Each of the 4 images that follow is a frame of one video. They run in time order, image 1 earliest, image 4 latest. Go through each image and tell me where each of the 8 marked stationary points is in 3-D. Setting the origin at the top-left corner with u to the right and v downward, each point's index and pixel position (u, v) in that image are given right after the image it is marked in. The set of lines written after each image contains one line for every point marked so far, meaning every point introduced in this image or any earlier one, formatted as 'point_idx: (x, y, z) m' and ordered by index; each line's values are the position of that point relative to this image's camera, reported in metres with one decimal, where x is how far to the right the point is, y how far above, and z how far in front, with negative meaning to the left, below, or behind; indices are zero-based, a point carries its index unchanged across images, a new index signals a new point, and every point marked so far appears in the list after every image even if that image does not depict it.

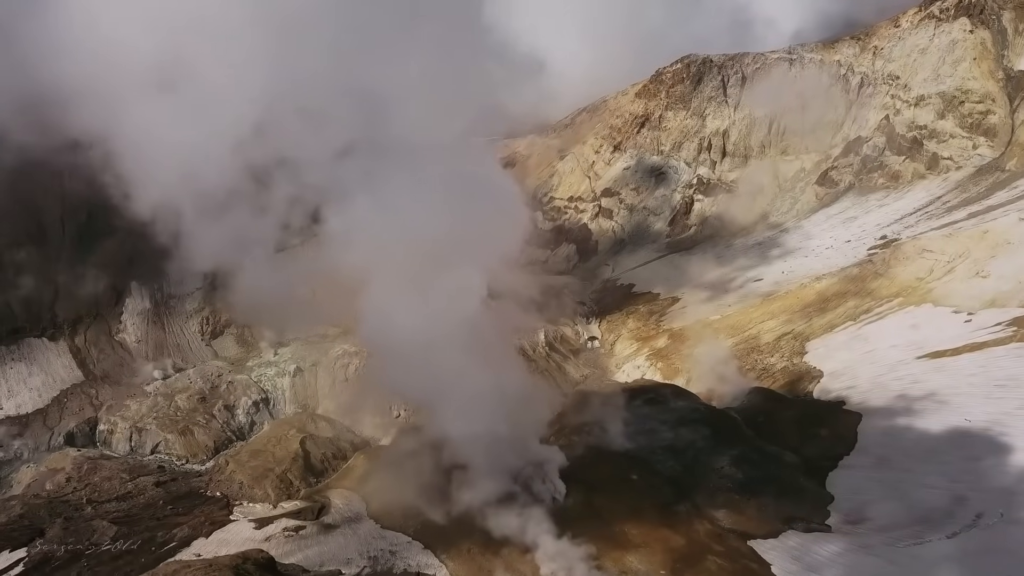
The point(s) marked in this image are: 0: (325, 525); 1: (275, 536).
0: (-5.6, -7.1, +19.8) m
1: (-6.9, -7.2, +19.1) m
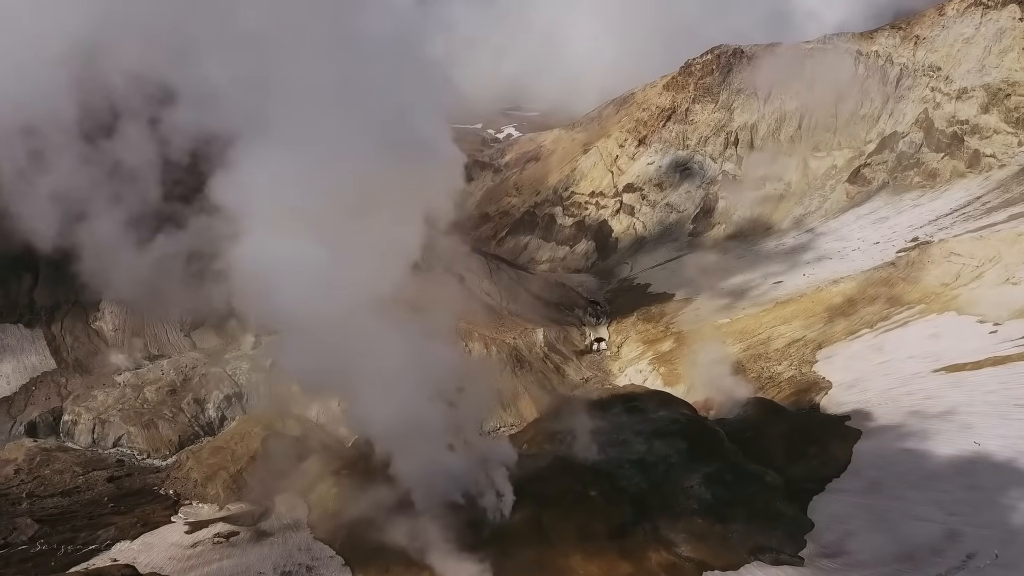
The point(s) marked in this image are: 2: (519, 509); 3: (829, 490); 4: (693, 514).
0: (-7.2, -6.9, +18.7) m
1: (-8.5, -7.0, +18.1) m
2: (+0.1, -6.5, +19.2) m
3: (+9.5, -6.1, +19.8) m
4: (+5.1, -6.3, +18.5) m
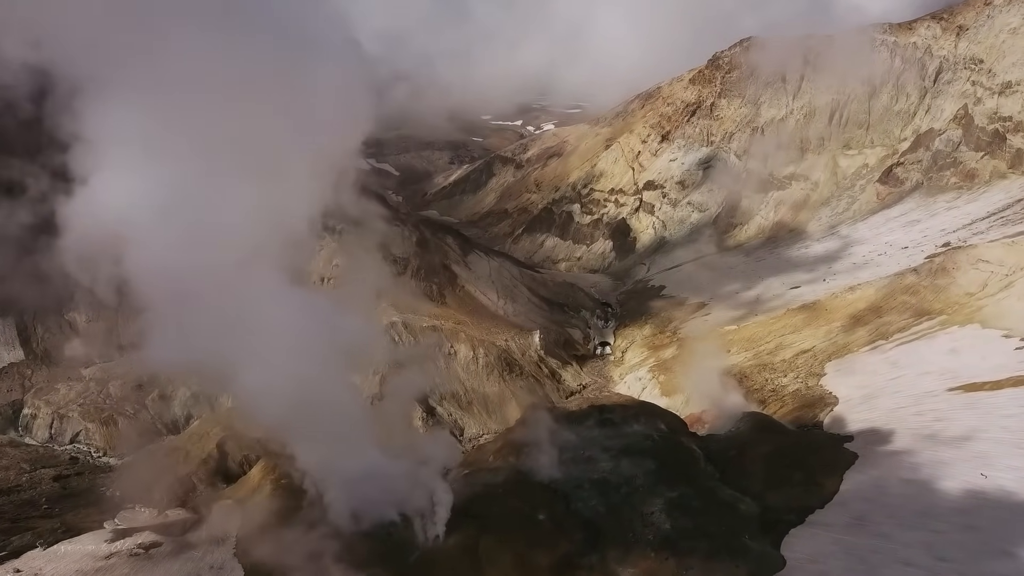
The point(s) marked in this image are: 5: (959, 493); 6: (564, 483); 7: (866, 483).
0: (-8.8, -6.8, +17.5) m
1: (-10.1, -6.8, +17.0) m
2: (-1.4, -6.5, +17.6) m
3: (+7.9, -6.3, +17.7) m
4: (+3.4, -6.5, +16.7) m
5: (+12.1, -5.6, +18.0) m
6: (+1.6, -5.8, +19.7) m
7: (+10.3, -5.7, +19.1) m
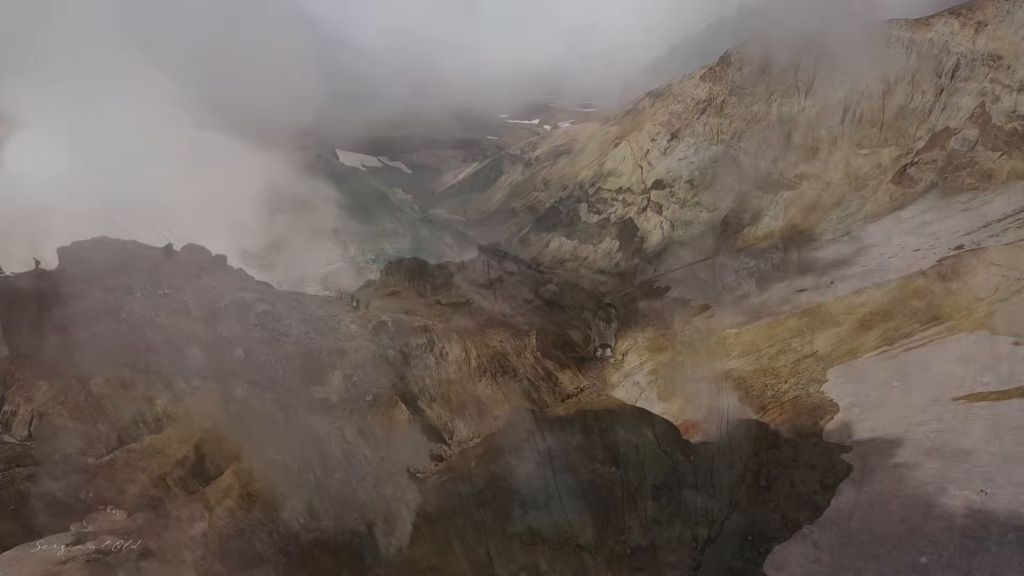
0: (-9.5, -6.7, +17.0) m
1: (-10.9, -6.8, +16.5) m
2: (-2.2, -6.5, +16.9) m
3: (+7.2, -6.4, +16.8) m
4: (+2.7, -6.6, +15.9) m
5: (+11.3, -5.7, +17.0) m
6: (+0.9, -5.9, +19.0) m
7: (+9.5, -5.8, +18.2) m
